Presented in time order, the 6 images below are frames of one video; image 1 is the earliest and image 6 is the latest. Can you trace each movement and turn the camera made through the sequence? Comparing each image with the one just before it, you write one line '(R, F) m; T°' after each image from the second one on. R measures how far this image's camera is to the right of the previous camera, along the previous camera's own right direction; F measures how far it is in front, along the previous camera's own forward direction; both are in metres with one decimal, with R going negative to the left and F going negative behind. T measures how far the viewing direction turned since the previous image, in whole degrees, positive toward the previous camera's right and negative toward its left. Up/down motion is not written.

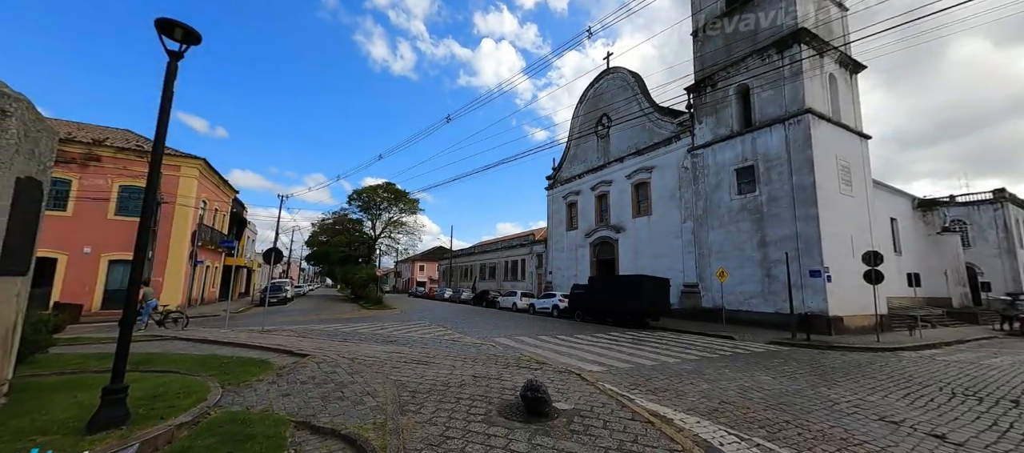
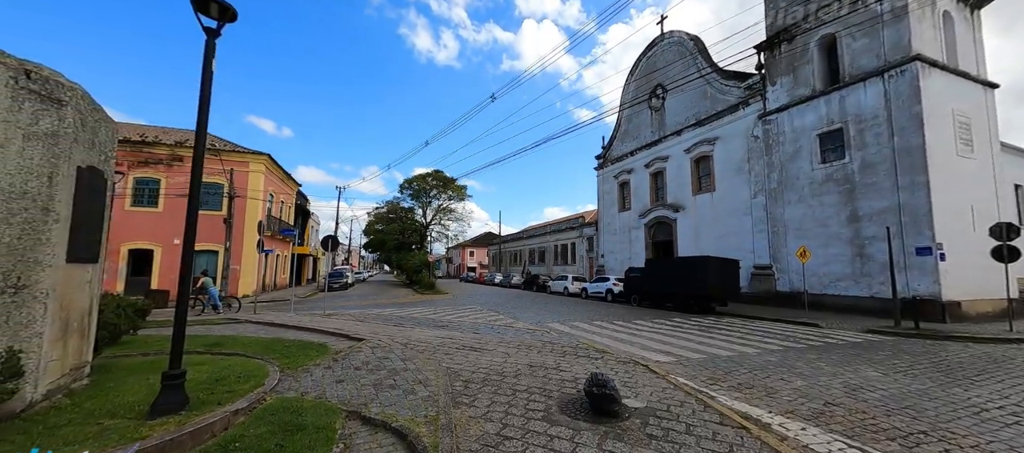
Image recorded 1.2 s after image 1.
(-0.1, +0.6) m; -7°
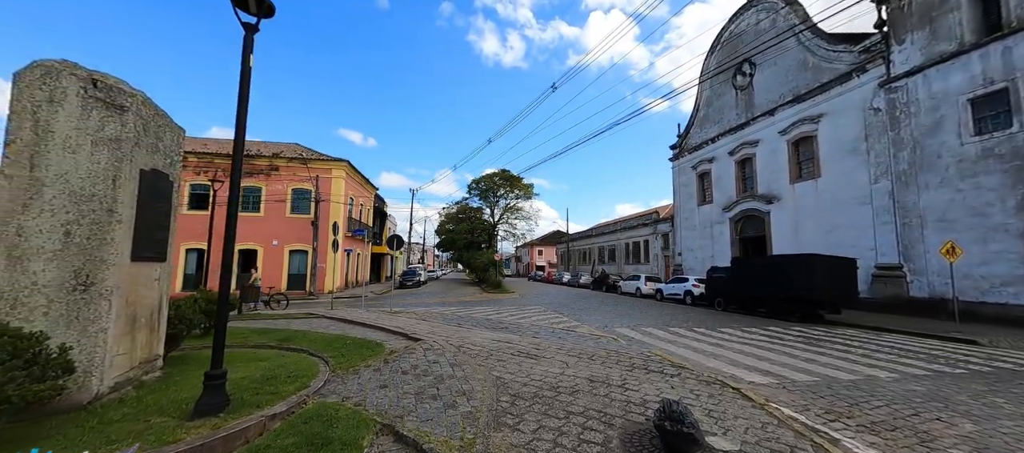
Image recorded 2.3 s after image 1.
(+0.2, +0.7) m; -11°
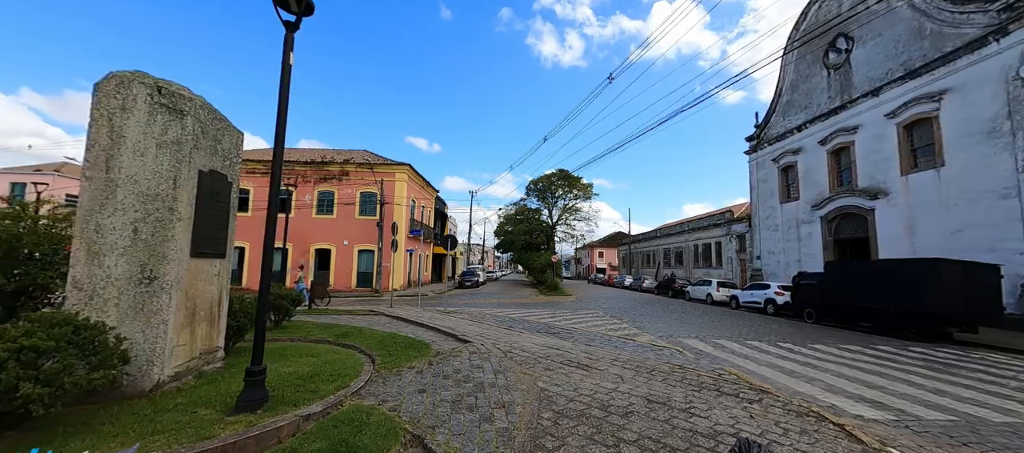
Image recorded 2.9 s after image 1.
(+0.2, +0.5) m; -9°
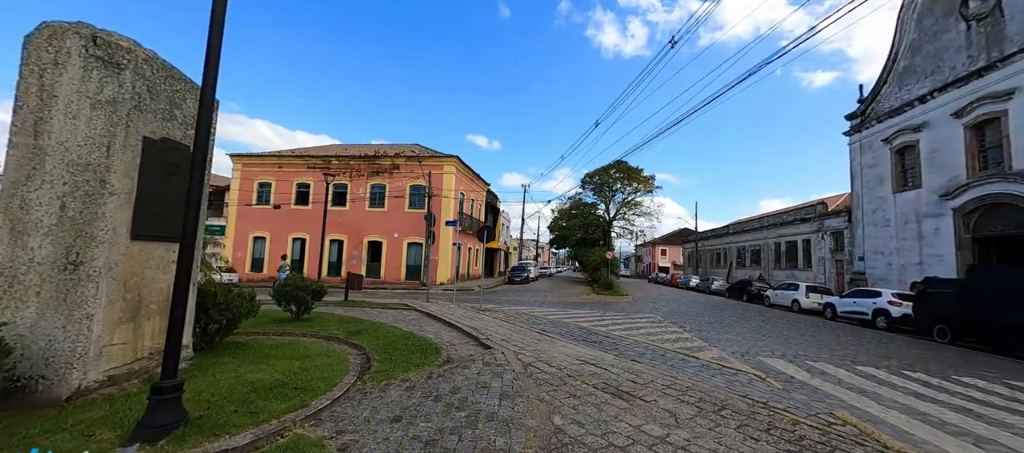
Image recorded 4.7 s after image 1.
(+0.5, +1.4) m; -9°
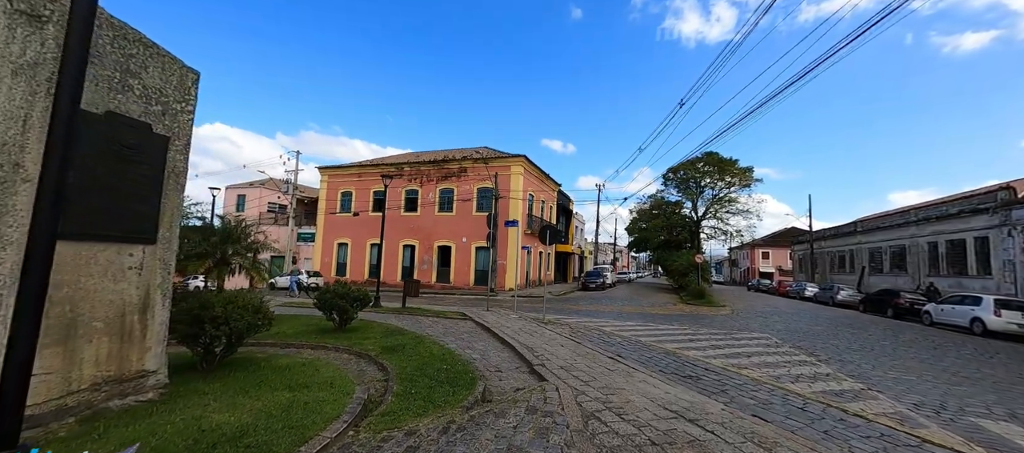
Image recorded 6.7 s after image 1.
(+0.3, +1.7) m; -12°
